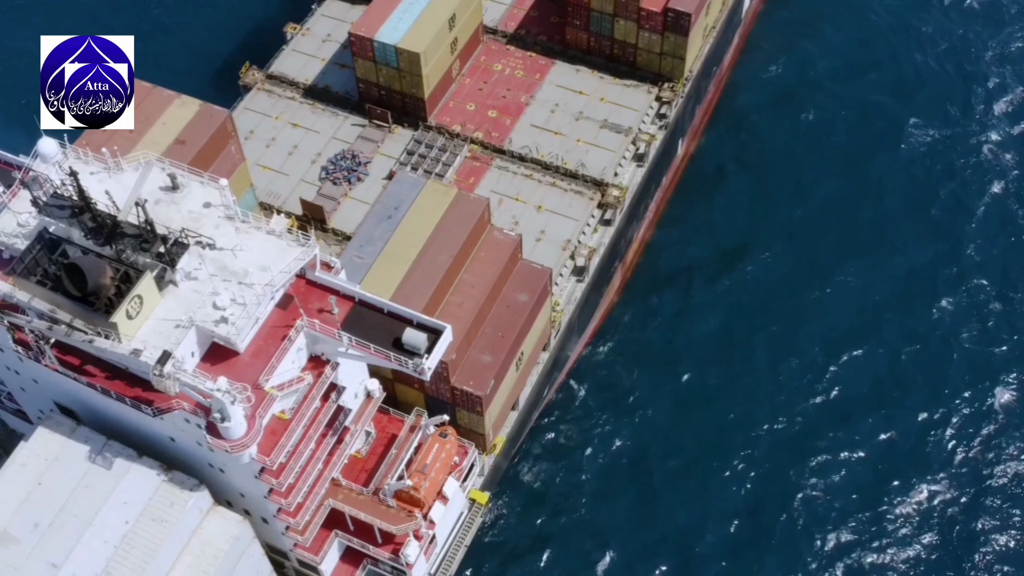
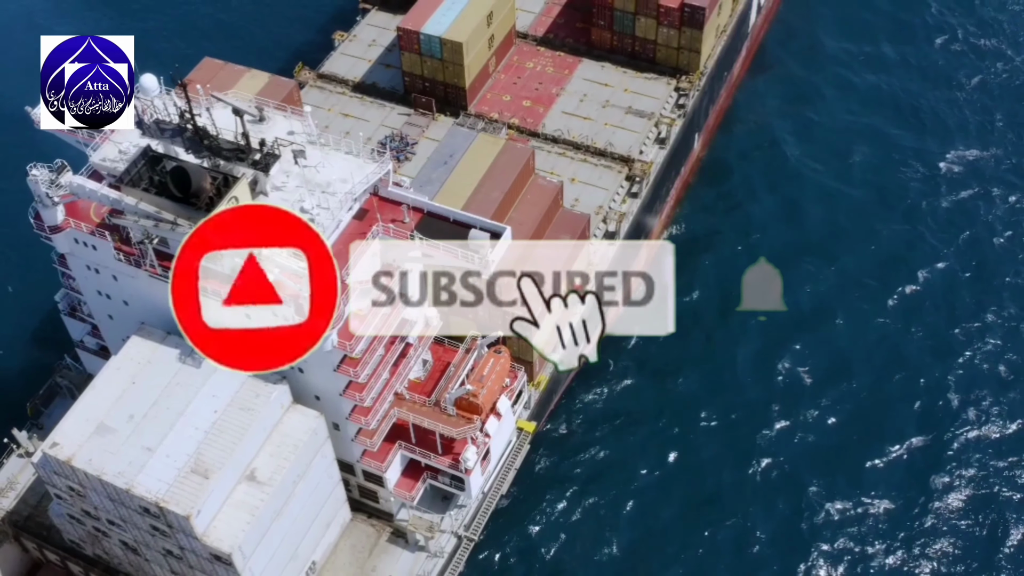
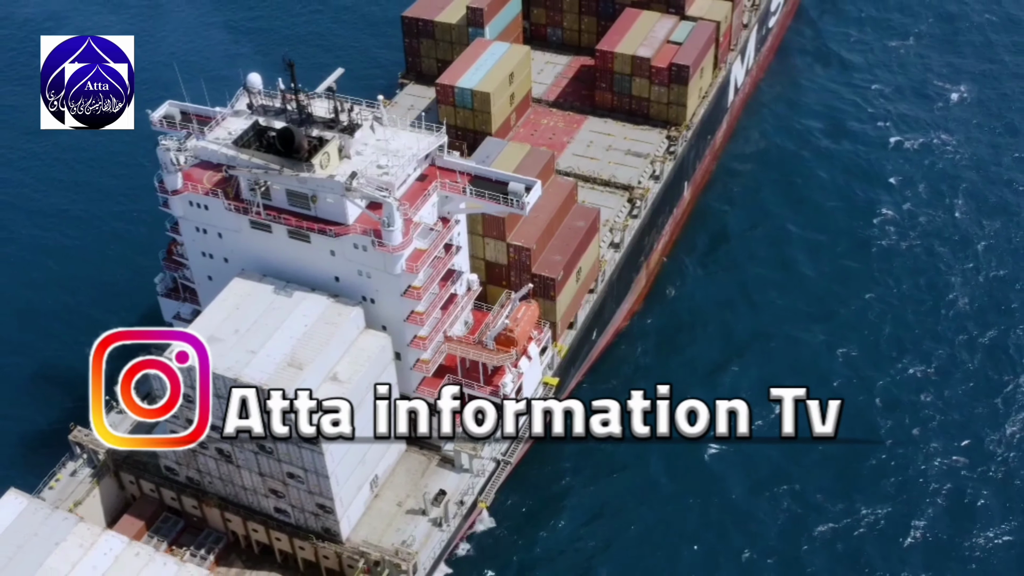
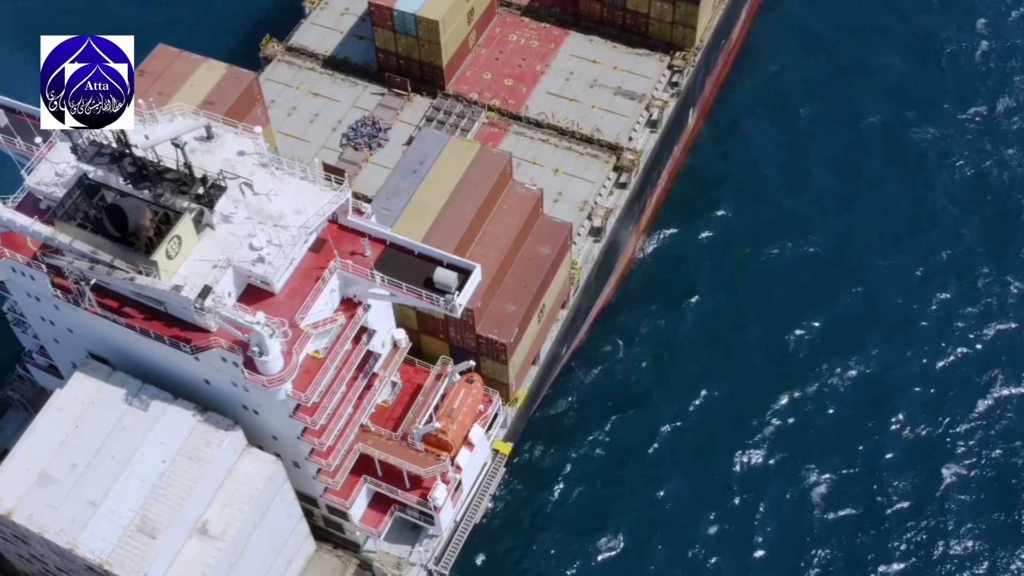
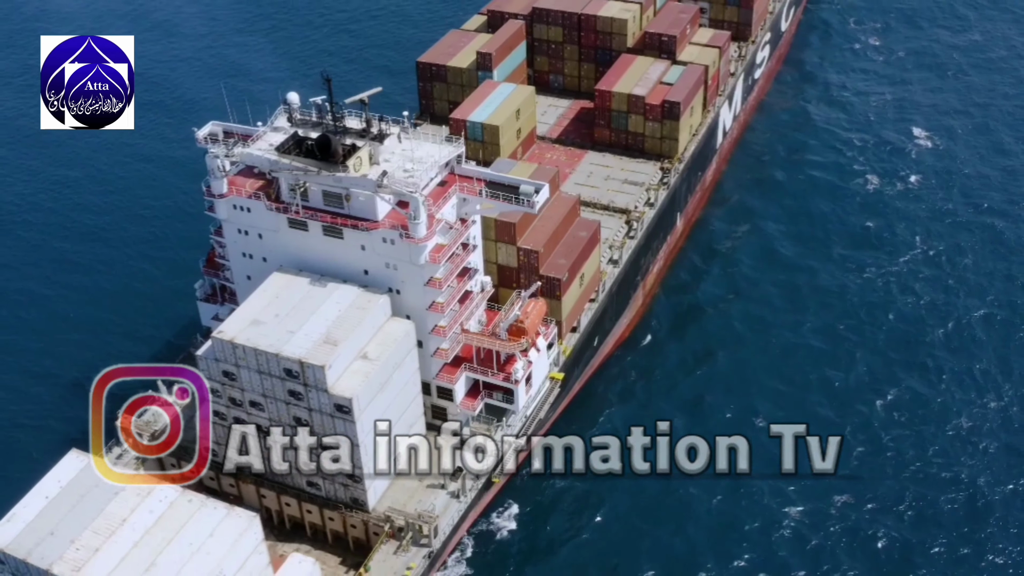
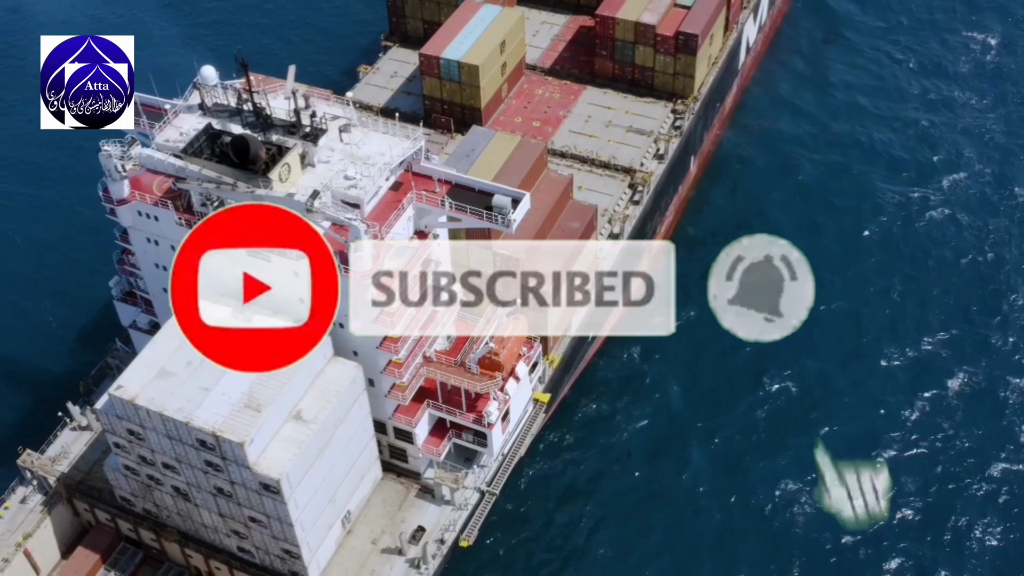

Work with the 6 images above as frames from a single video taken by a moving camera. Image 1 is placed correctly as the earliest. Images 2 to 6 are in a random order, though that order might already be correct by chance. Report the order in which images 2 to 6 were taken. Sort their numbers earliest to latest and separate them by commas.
4, 2, 6, 3, 5
